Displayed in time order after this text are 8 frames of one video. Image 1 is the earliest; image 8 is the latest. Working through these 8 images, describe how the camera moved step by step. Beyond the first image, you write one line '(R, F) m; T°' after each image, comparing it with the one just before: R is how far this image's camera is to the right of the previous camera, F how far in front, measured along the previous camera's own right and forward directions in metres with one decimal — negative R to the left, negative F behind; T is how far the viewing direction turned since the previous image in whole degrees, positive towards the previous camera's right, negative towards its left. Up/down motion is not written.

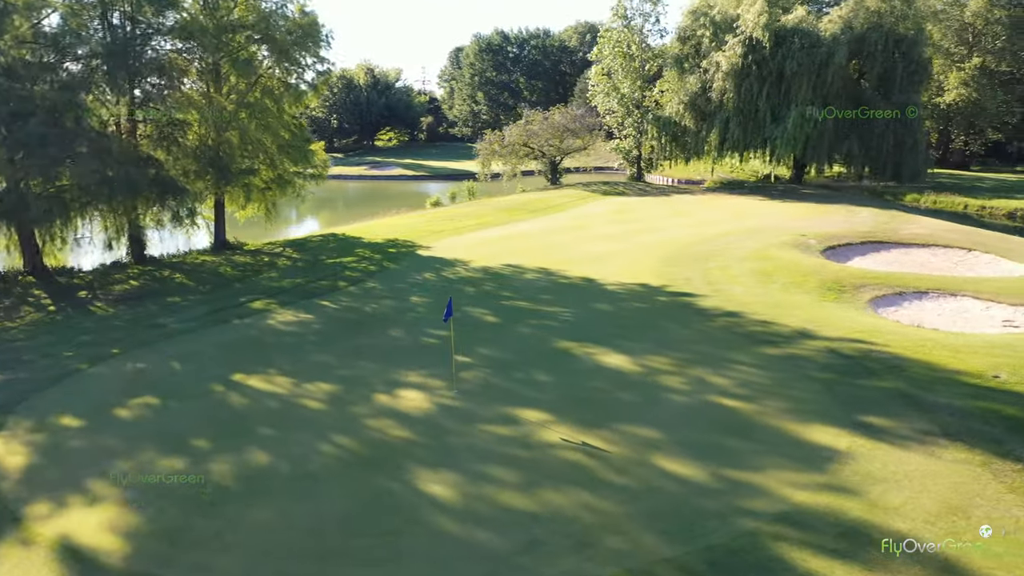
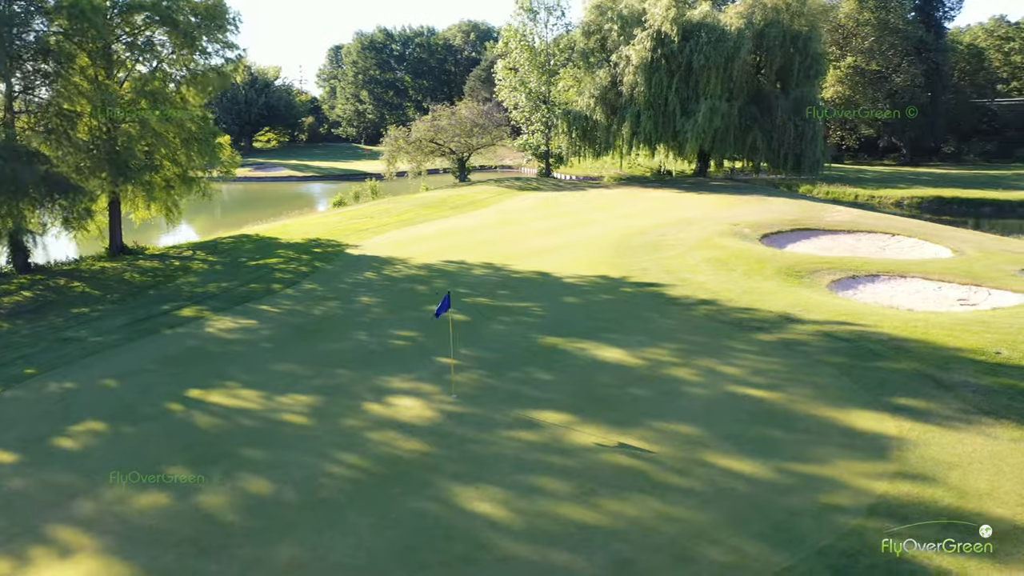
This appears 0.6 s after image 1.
(-1.3, +1.0) m; +8°
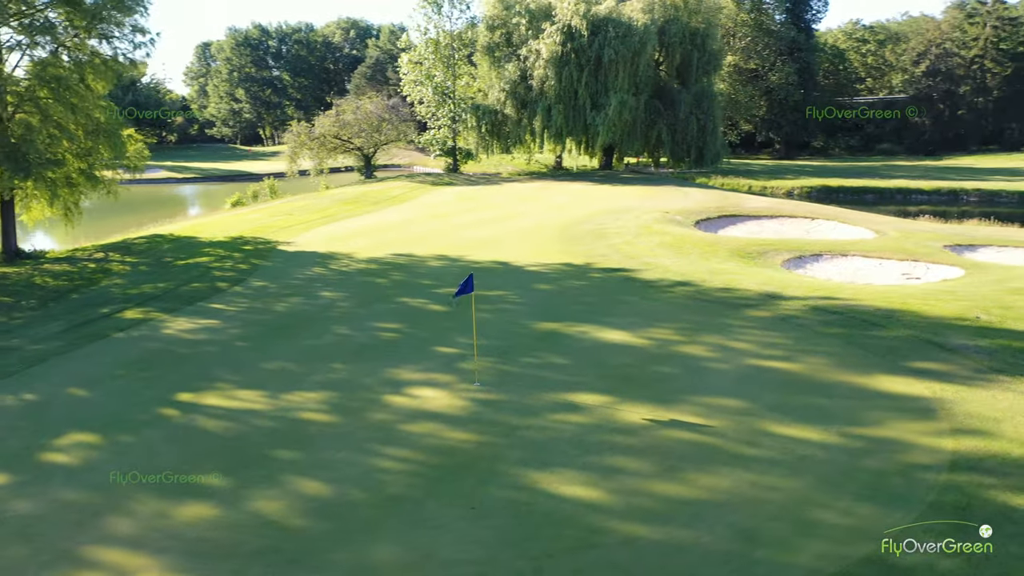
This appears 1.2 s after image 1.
(-1.5, +0.5) m; +9°
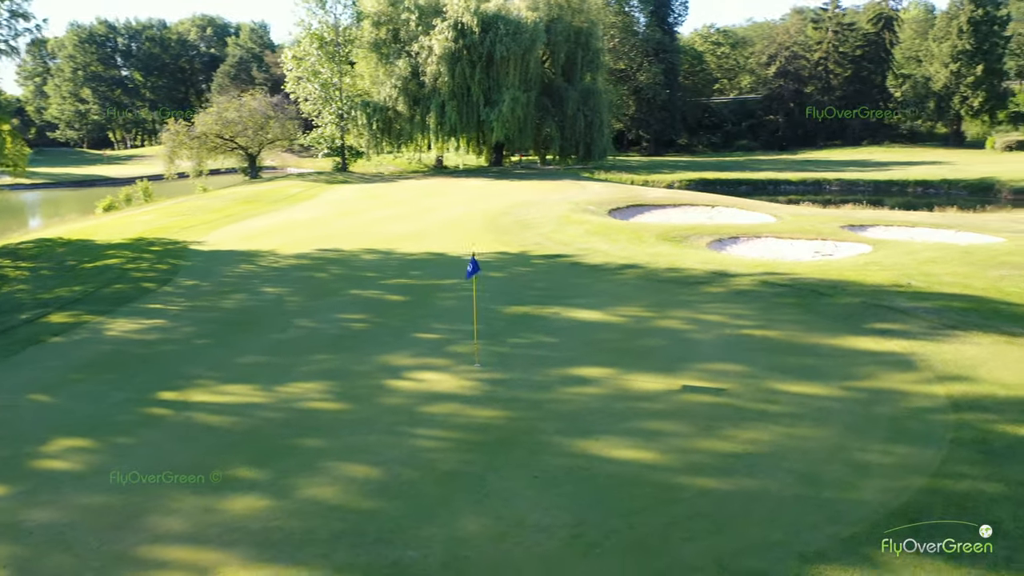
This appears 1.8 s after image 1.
(-1.4, +0.1) m; +10°
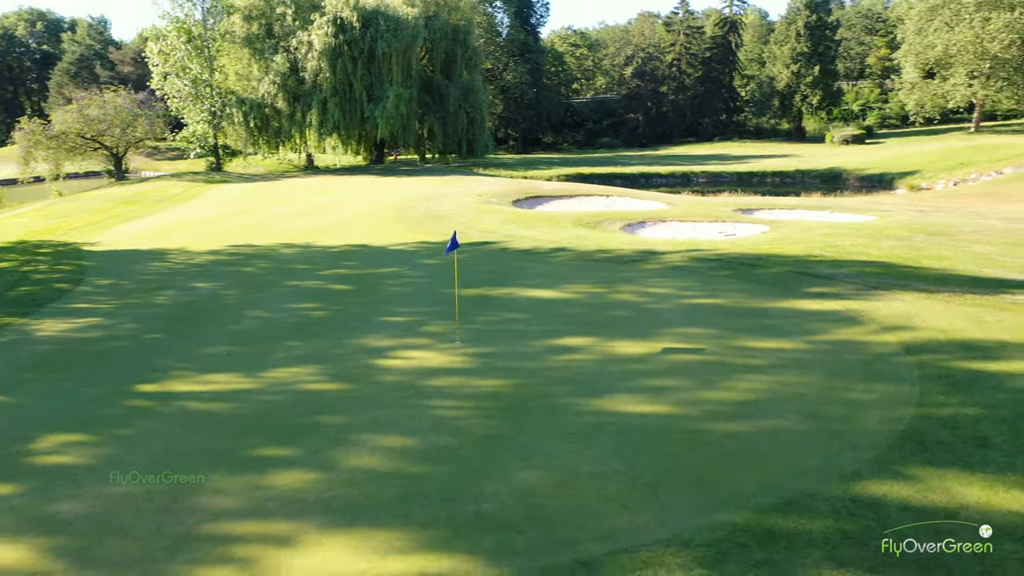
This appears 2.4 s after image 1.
(-1.2, -0.1) m; +10°
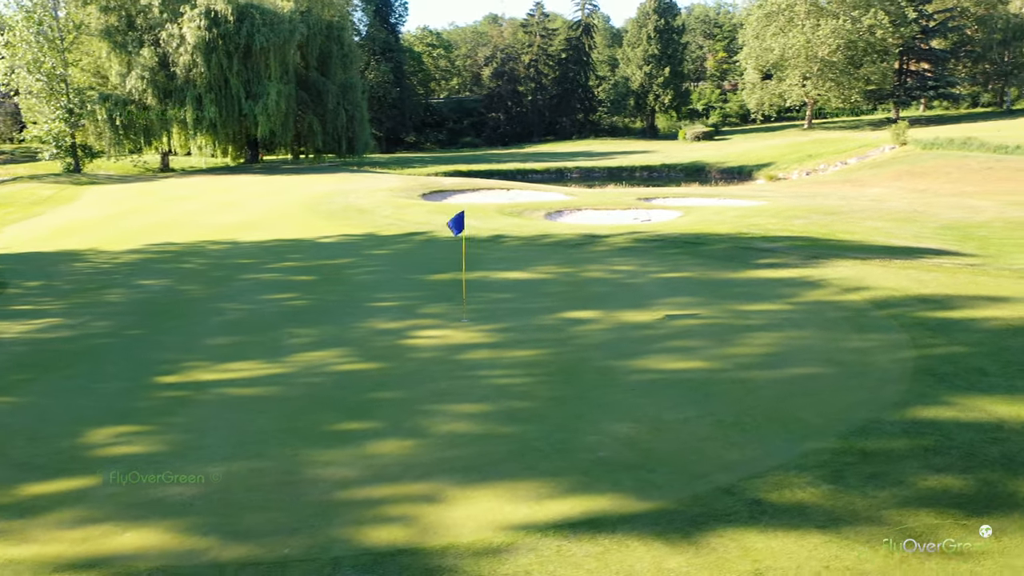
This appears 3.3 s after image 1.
(-1.7, -0.1) m; +11°
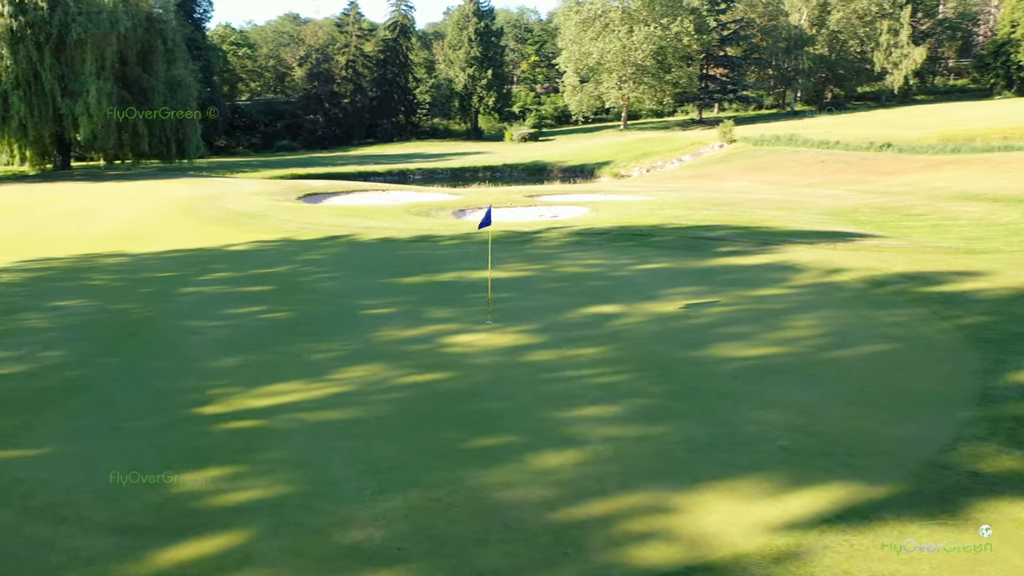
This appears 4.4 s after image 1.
(-2.2, +0.7) m; +14°
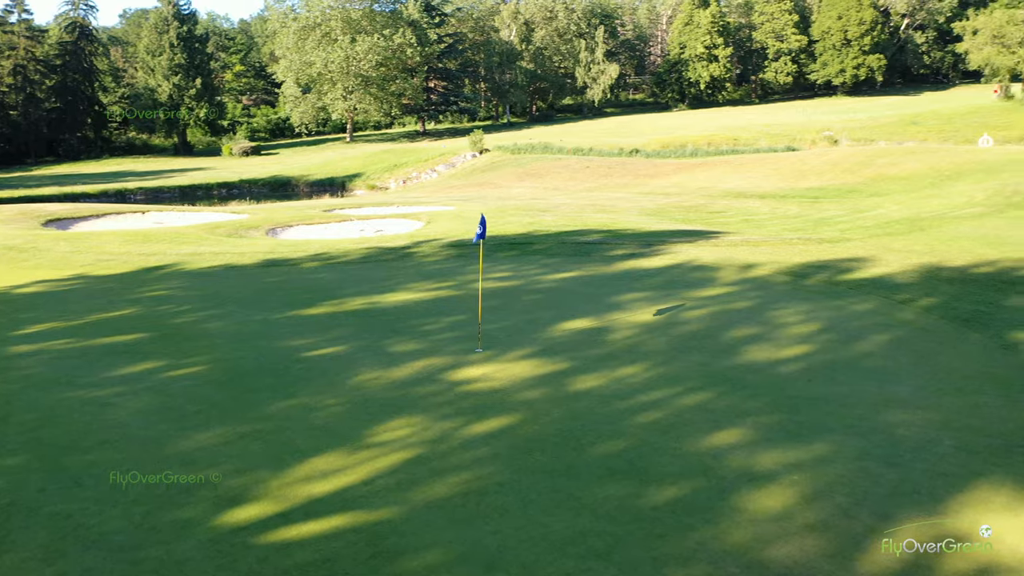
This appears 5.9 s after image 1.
(-2.5, +1.5) m; +21°
